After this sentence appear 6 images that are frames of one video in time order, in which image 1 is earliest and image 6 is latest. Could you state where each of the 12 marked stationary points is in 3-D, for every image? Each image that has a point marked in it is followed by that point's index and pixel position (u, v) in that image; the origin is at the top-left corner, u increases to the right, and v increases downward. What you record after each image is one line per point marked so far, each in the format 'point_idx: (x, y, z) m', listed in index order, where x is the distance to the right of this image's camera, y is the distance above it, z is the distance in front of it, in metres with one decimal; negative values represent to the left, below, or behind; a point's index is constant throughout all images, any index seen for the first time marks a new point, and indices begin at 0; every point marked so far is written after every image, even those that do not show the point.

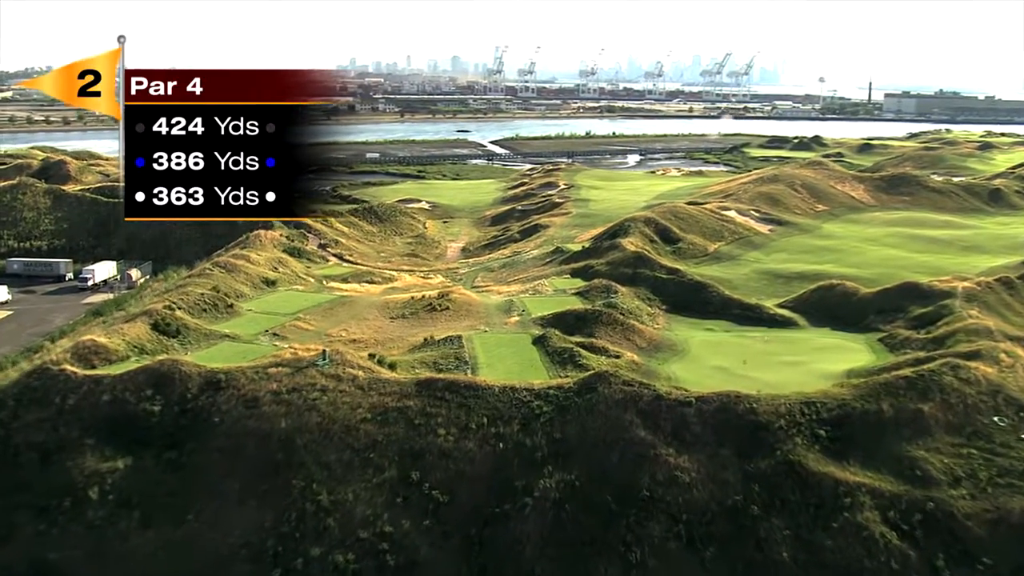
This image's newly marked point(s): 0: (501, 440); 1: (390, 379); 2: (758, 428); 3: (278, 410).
0: (-0.1, -2.0, +18.0) m
1: (-1.8, -1.3, +19.6) m
2: (+3.3, -1.9, +18.1) m
3: (-3.3, -1.7, +18.8) m
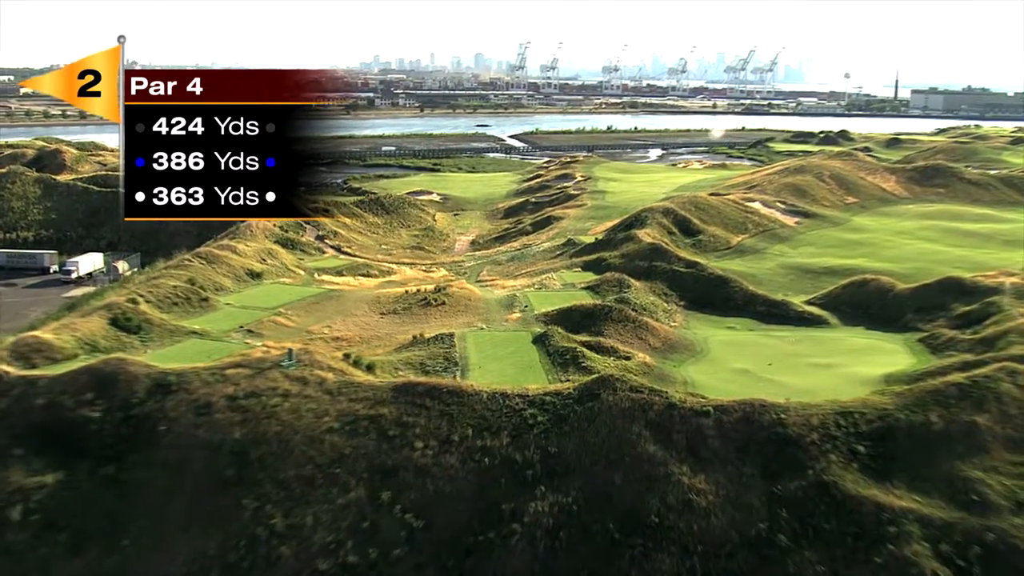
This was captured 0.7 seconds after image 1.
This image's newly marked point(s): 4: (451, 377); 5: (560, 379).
0: (-0.3, -1.9, +15.5) m
1: (-1.9, -1.2, +17.1) m
2: (+3.2, -1.8, +15.5) m
3: (-3.4, -1.6, +16.3) m
4: (-0.8, -1.2, +18.1) m
5: (+0.7, -1.2, +18.2) m
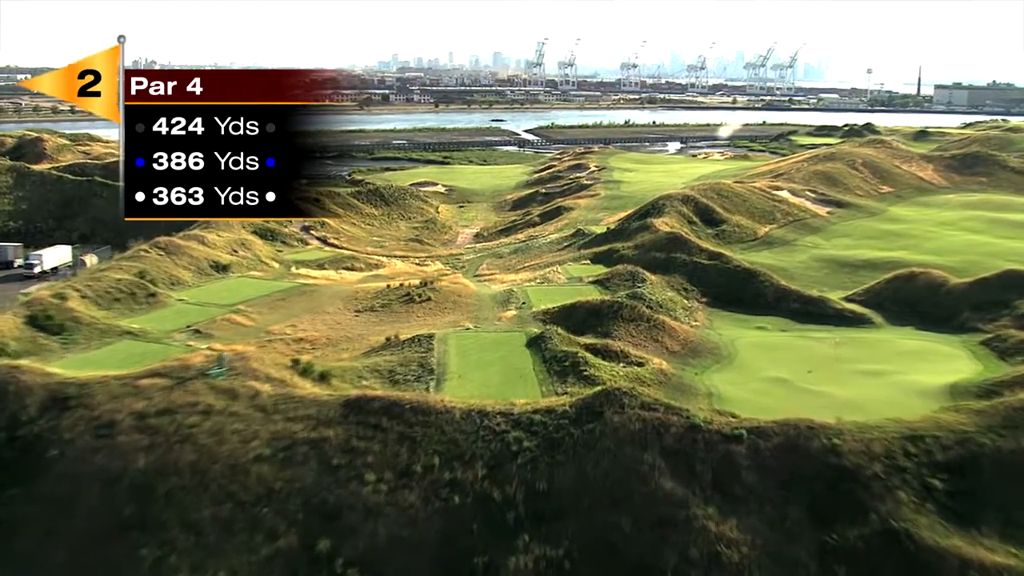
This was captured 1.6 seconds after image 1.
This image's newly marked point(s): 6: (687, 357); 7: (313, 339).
0: (-0.5, -1.8, +12.1) m
1: (-2.1, -1.1, +13.7) m
2: (+2.9, -1.7, +12.1) m
3: (-3.6, -1.5, +13.0) m
4: (-1.0, -1.1, +14.7) m
5: (+0.5, -1.1, +14.8) m
6: (+2.4, -0.9, +18.5) m
7: (-2.9, -0.8, +19.8) m
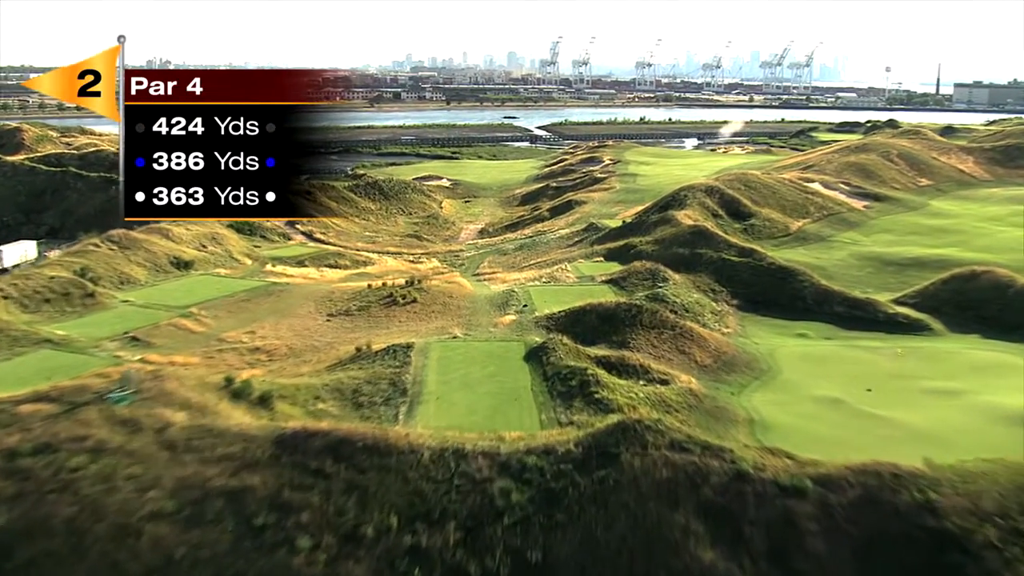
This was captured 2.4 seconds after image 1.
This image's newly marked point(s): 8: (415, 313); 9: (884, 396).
0: (-0.6, -1.8, +8.9) m
1: (-2.2, -1.1, +10.5) m
2: (+2.8, -1.7, +8.8) m
3: (-3.7, -1.5, +9.8) m
4: (-1.1, -1.1, +11.5) m
5: (+0.4, -1.1, +11.6) m
6: (+2.4, -1.0, +15.3) m
7: (-3.0, -0.8, +16.7) m
8: (-1.3, -0.3, +18.3) m
9: (+4.2, -1.2, +15.0) m
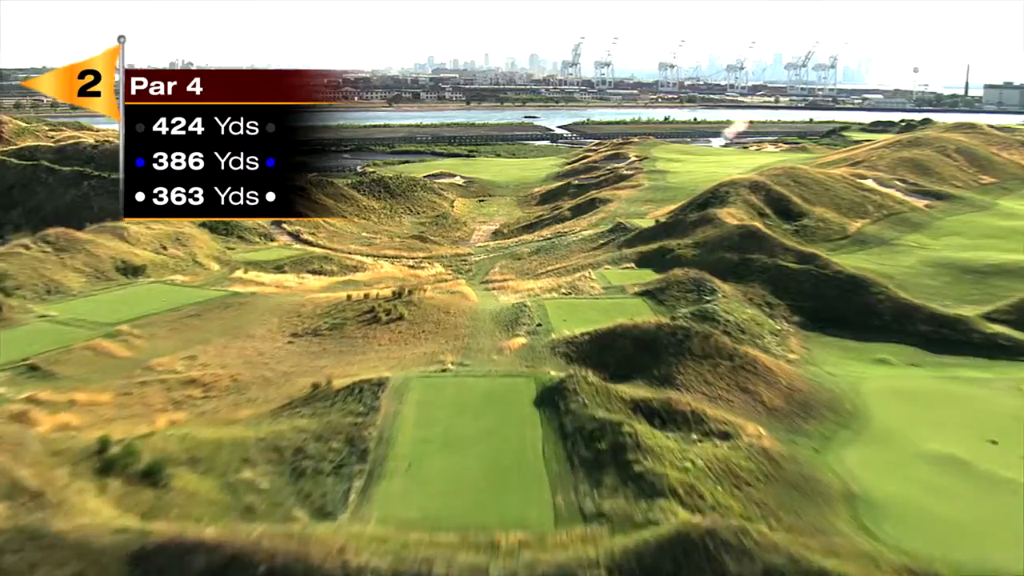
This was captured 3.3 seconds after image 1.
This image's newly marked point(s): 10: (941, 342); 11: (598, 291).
0: (-0.7, -2.0, +5.1) m
1: (-2.2, -1.2, +6.8) m
2: (+2.8, -1.9, +5.0) m
3: (-3.7, -1.6, +6.0) m
4: (-1.1, -1.3, +7.7) m
5: (+0.4, -1.3, +7.8) m
6: (+2.4, -1.1, +11.5) m
7: (-2.9, -0.9, +12.9) m
8: (-1.2, -0.5, +14.5) m
9: (+4.2, -1.4, +11.2) m
10: (+5.3, -0.7, +16.4) m
11: (+1.1, -0.1, +17.7) m
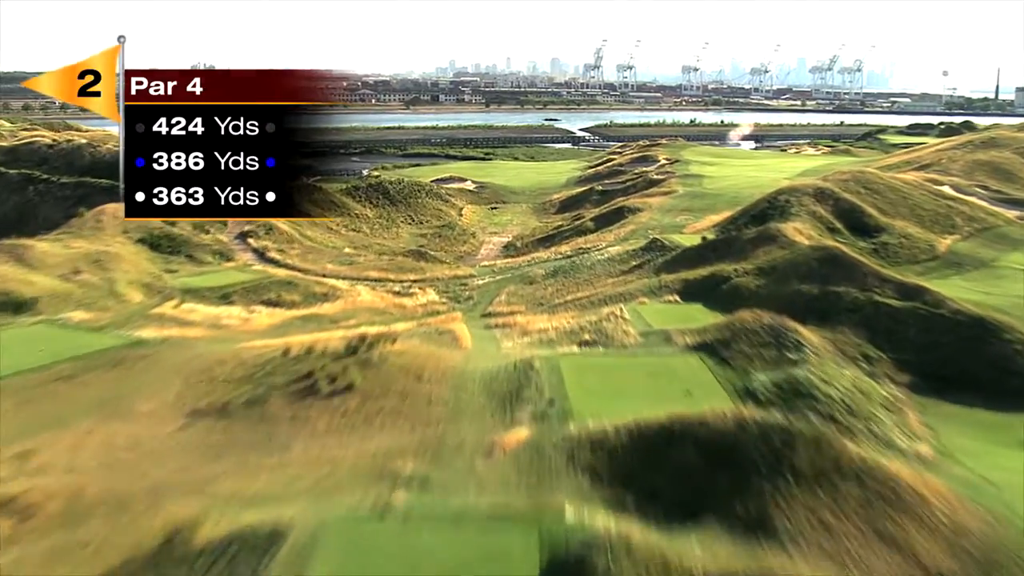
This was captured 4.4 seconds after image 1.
0: (-0.8, -2.4, +0.4) m
1: (-2.3, -1.6, +2.1) m
2: (+2.6, -2.3, +0.2) m
3: (-3.9, -2.0, +1.4) m
4: (-1.2, -1.7, +3.1) m
5: (+0.3, -1.7, +3.0) m
6: (+2.4, -1.5, +6.7) m
7: (-2.9, -1.3, +8.2) m
8: (-1.2, -0.9, +9.8) m
9: (+4.2, -1.8, +6.4) m
10: (+5.3, -1.1, +11.6) m
11: (+1.2, -0.5, +13.0) m
